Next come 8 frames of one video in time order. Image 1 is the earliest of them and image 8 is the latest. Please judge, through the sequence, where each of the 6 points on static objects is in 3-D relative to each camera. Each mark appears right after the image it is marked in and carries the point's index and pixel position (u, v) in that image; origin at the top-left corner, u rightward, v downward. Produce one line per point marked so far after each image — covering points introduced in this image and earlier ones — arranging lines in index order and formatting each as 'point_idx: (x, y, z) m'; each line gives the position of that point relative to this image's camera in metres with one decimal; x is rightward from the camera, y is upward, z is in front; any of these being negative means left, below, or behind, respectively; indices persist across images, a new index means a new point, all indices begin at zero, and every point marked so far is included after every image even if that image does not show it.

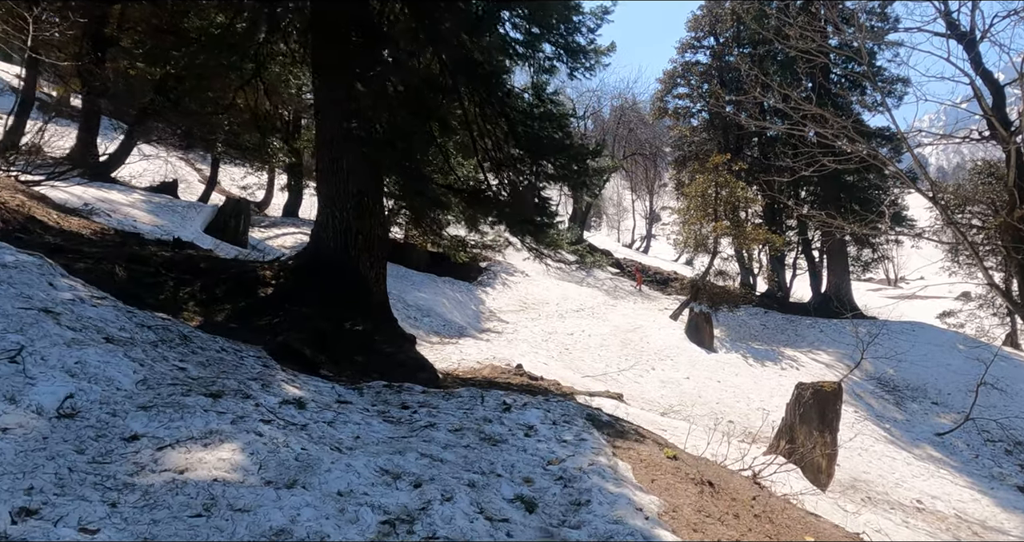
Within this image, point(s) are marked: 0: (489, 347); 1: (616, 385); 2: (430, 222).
0: (-0.4, -1.5, +12.7) m
1: (+2.0, -2.3, +13.0) m
2: (-1.1, +0.6, +8.8) m
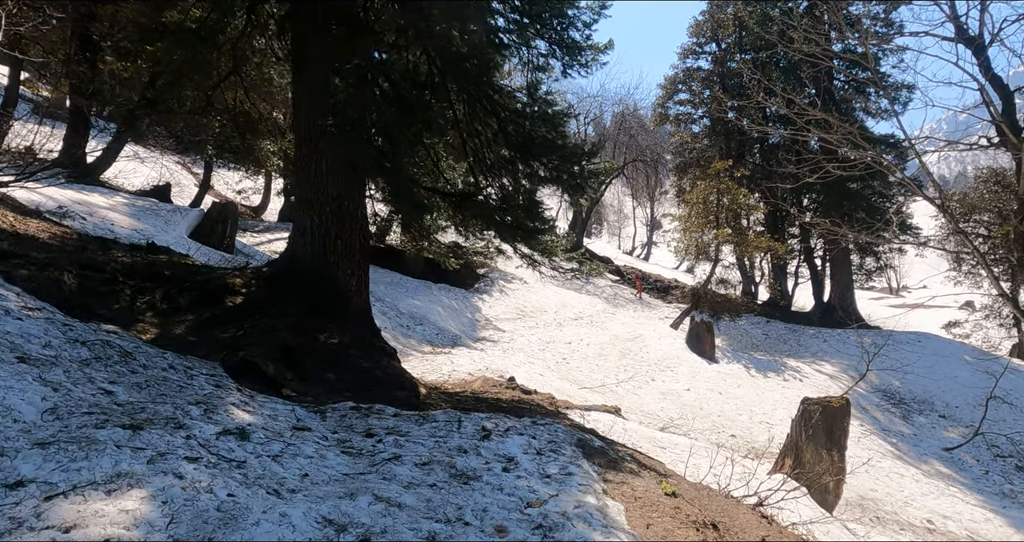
0: (-0.5, -1.6, +12.2) m
1: (+1.9, -2.4, +12.6) m
2: (-1.2, +0.6, +8.4) m
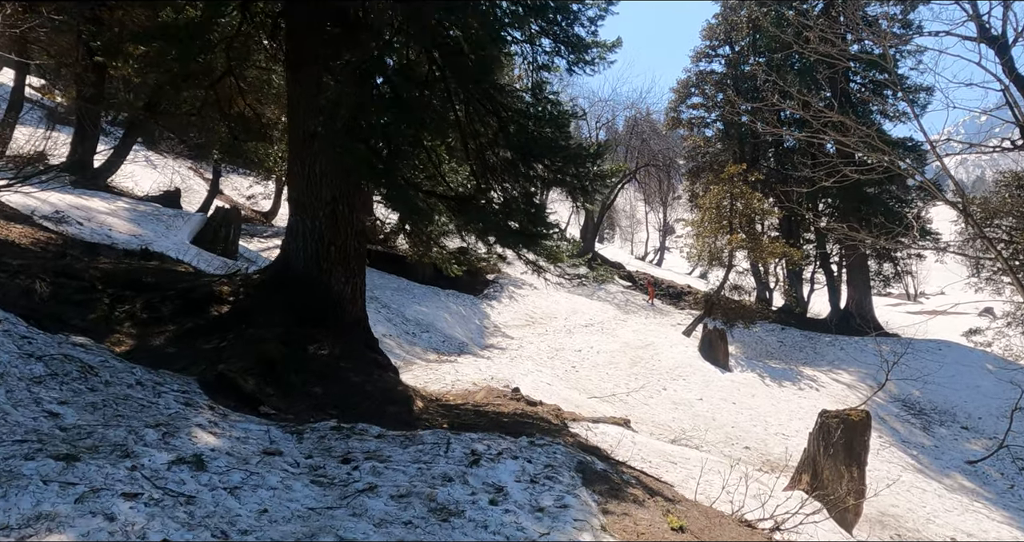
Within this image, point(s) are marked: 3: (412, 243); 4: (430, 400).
0: (-0.4, -1.7, +11.9) m
1: (+2.1, -2.5, +12.3) m
2: (-1.1, +0.5, +8.1) m
3: (-1.3, +0.3, +8.8) m
4: (-0.8, -1.3, +6.5) m
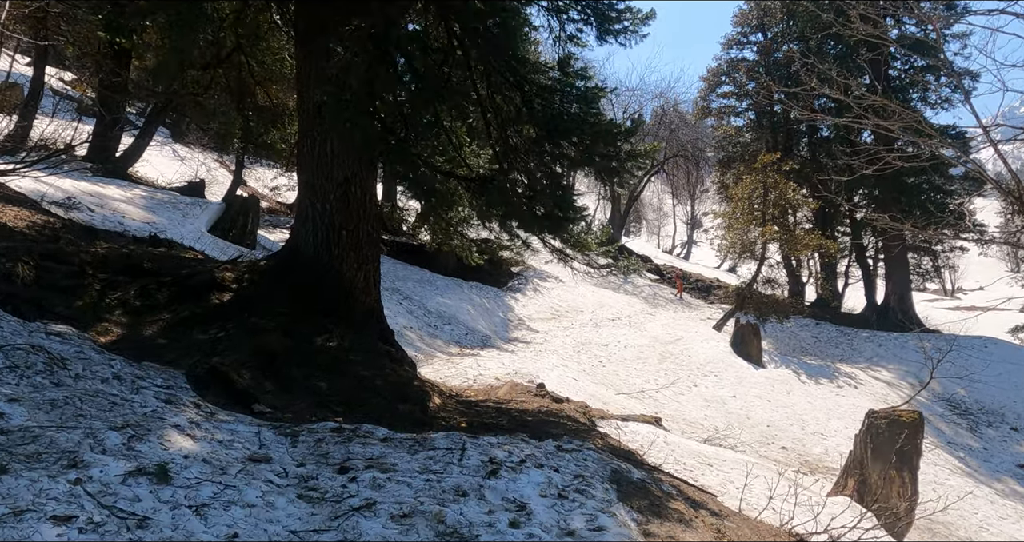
0: (0.0, -1.5, +11.5) m
1: (+2.5, -2.4, +11.7) m
2: (-0.8, +0.6, +7.7) m
3: (-1.0, +0.5, +8.3) m
4: (-0.6, -1.2, +6.1) m
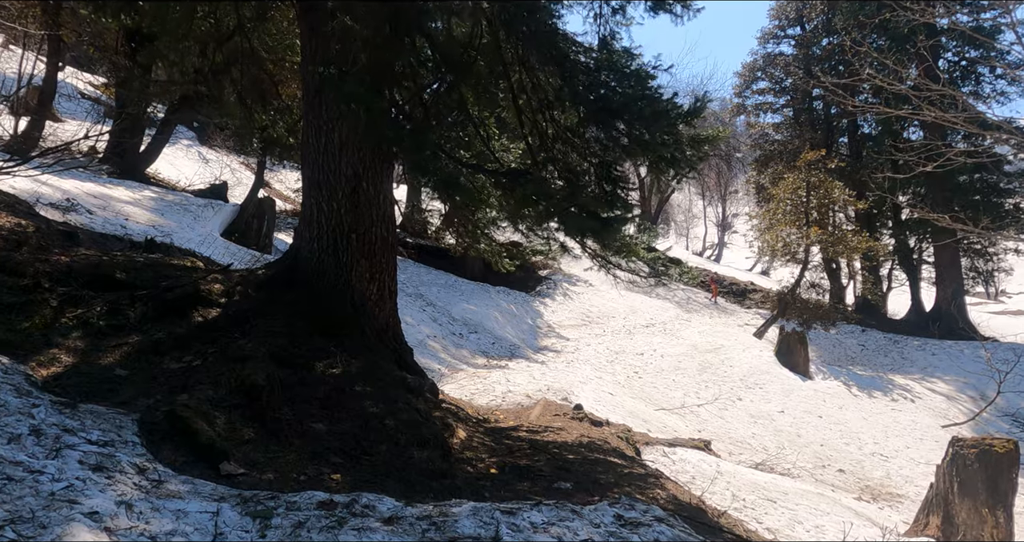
0: (+0.5, -1.6, +10.7) m
1: (+3.0, -2.5, +10.8) m
2: (-0.5, +0.5, +6.9) m
3: (-0.6, +0.4, +7.6) m
4: (-0.3, -1.2, +5.3) m
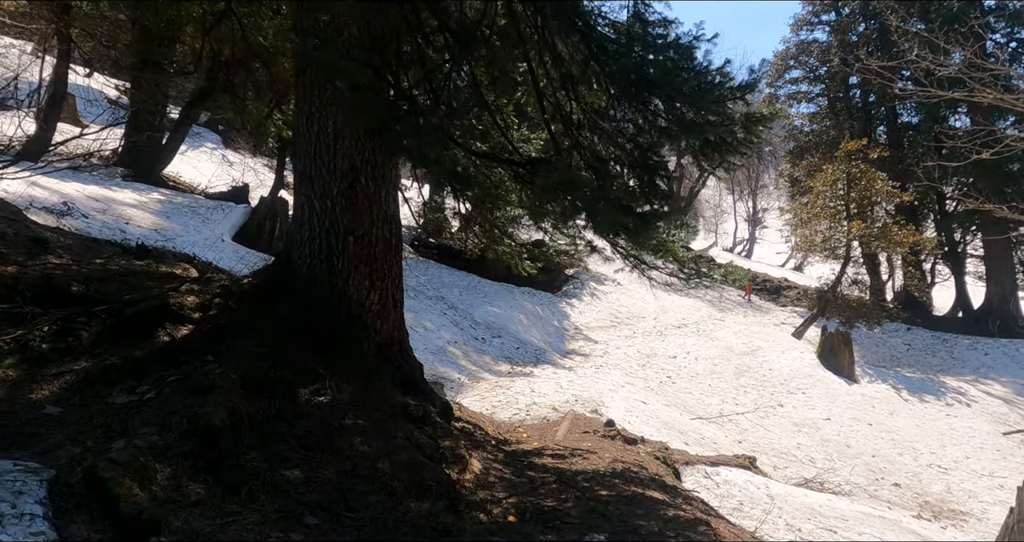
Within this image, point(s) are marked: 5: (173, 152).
0: (+0.9, -1.6, +10.0) m
1: (+3.4, -2.4, +10.0) m
2: (-0.3, +0.5, +6.3) m
3: (-0.4, +0.3, +6.9) m
4: (-0.1, -1.3, +4.6) m
5: (-7.2, +2.6, +14.2) m
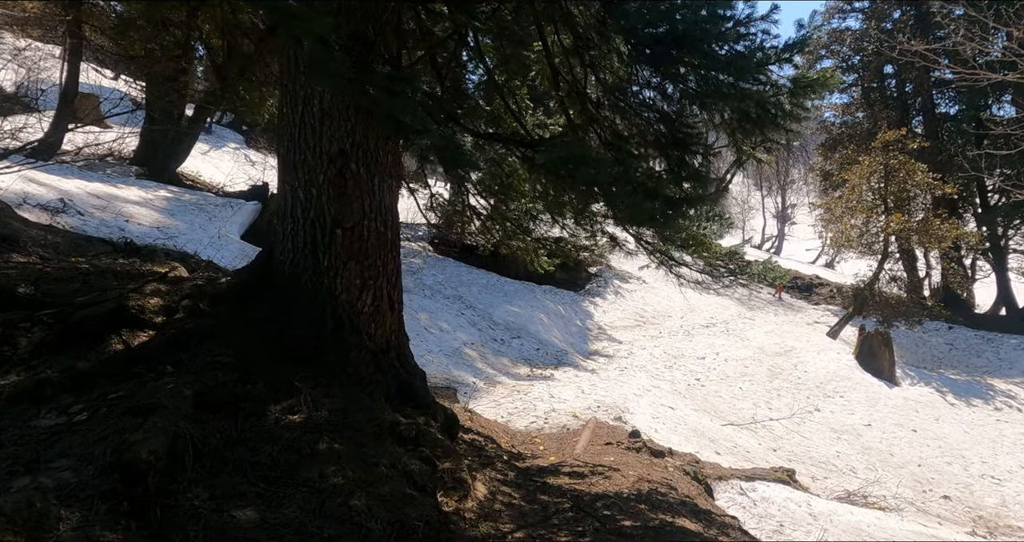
0: (+1.2, -1.6, +9.5) m
1: (+3.7, -2.4, +9.4) m
2: (-0.1, +0.5, +5.8) m
3: (-0.2, +0.4, +6.4) m
4: (-0.1, -1.3, +4.2) m
5: (-6.8, +2.6, +13.9) m
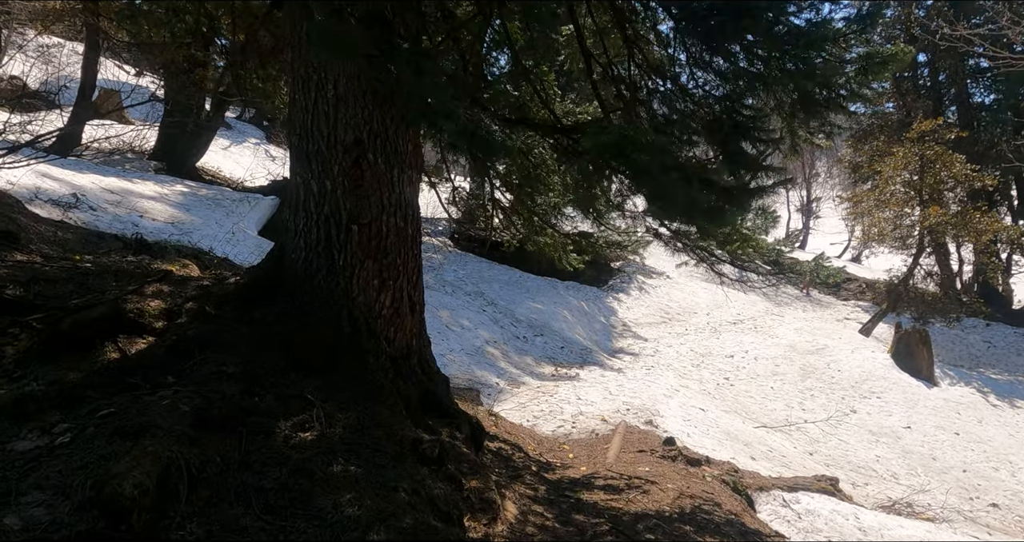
0: (+1.5, -1.6, +9.1) m
1: (+4.0, -2.3, +9.0) m
2: (+0.1, +0.5, +5.5) m
3: (0.0, +0.4, +6.1) m
4: (+0.1, -1.2, +3.8) m
5: (-6.4, +2.7, +13.8) m
